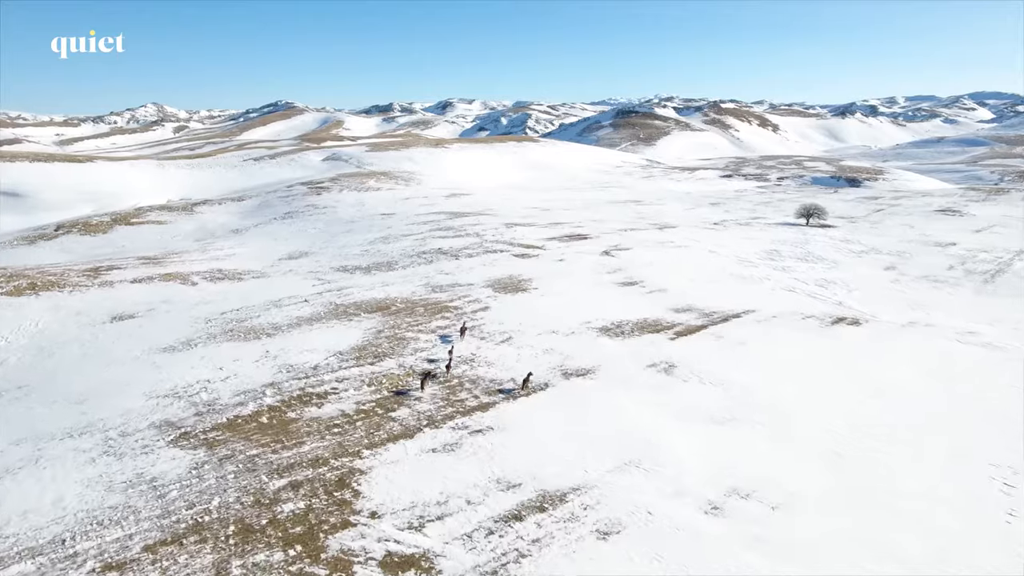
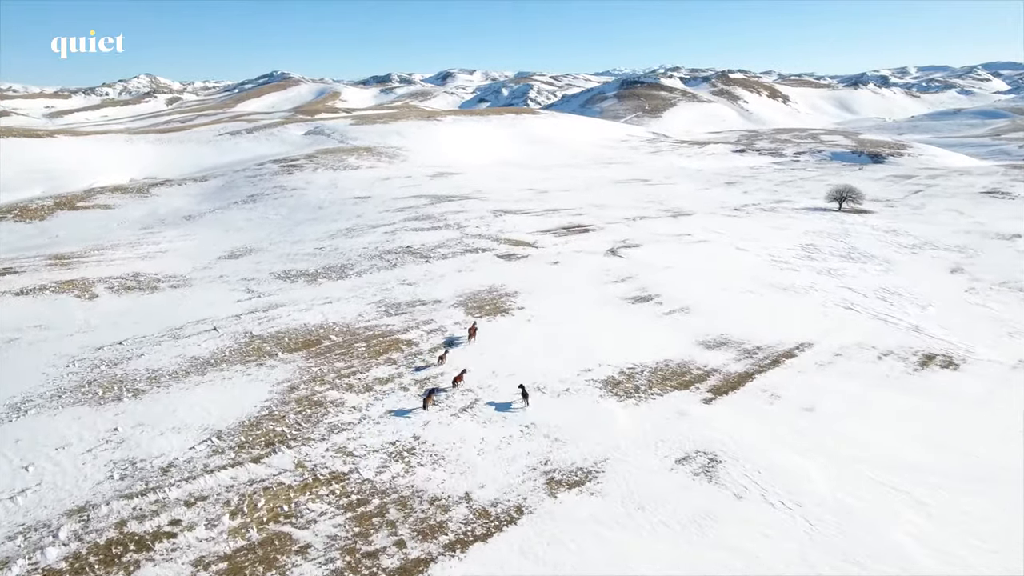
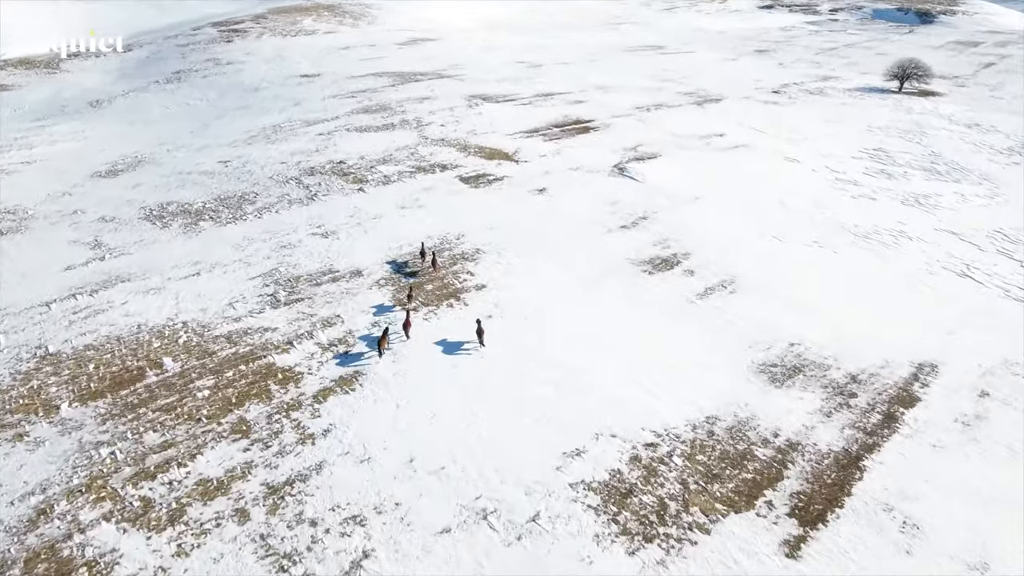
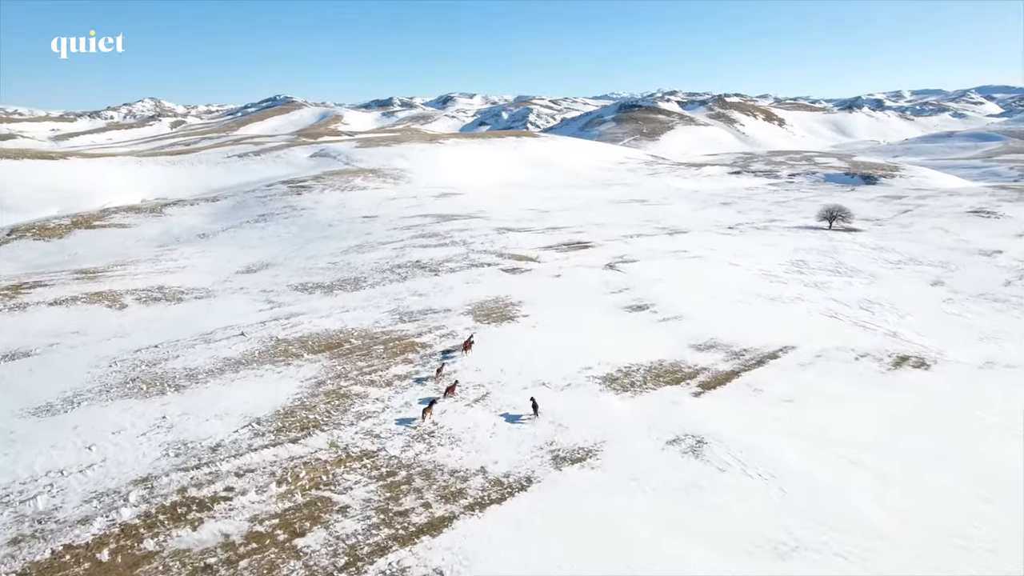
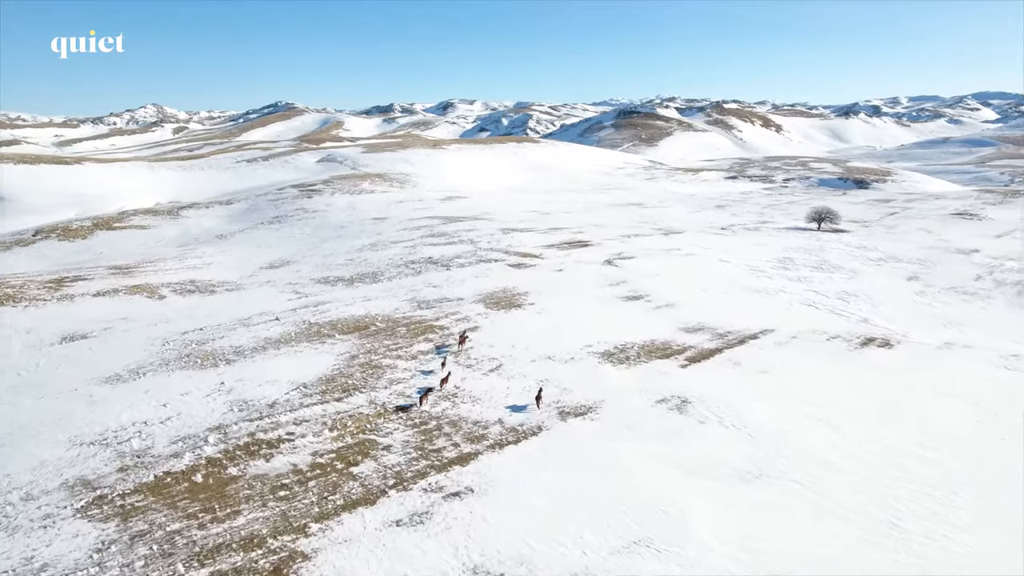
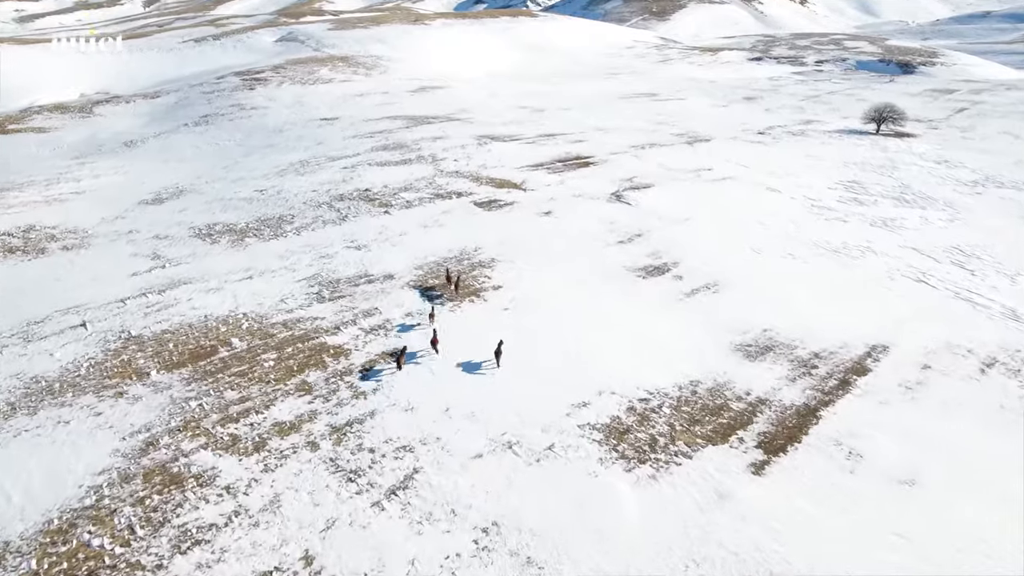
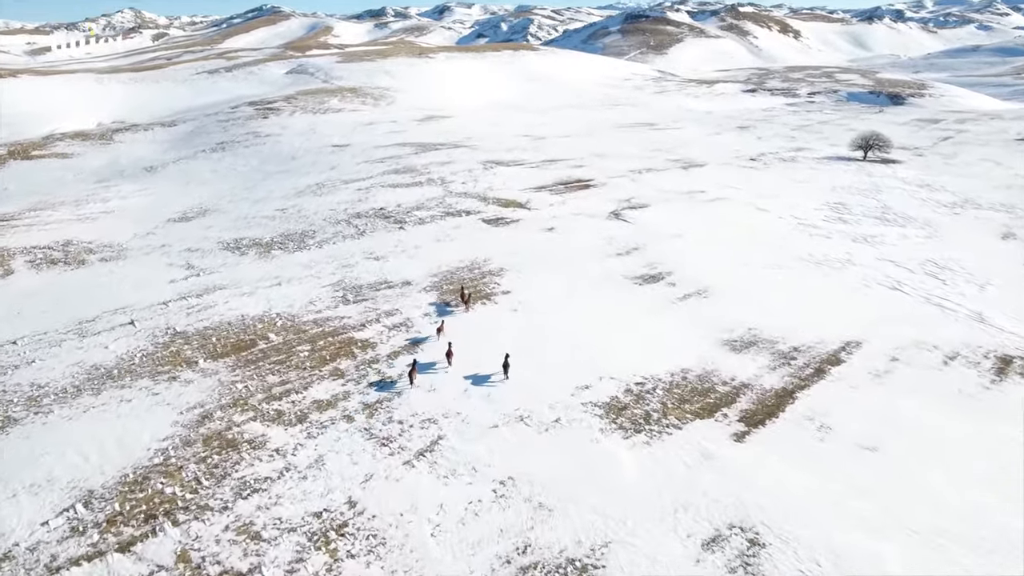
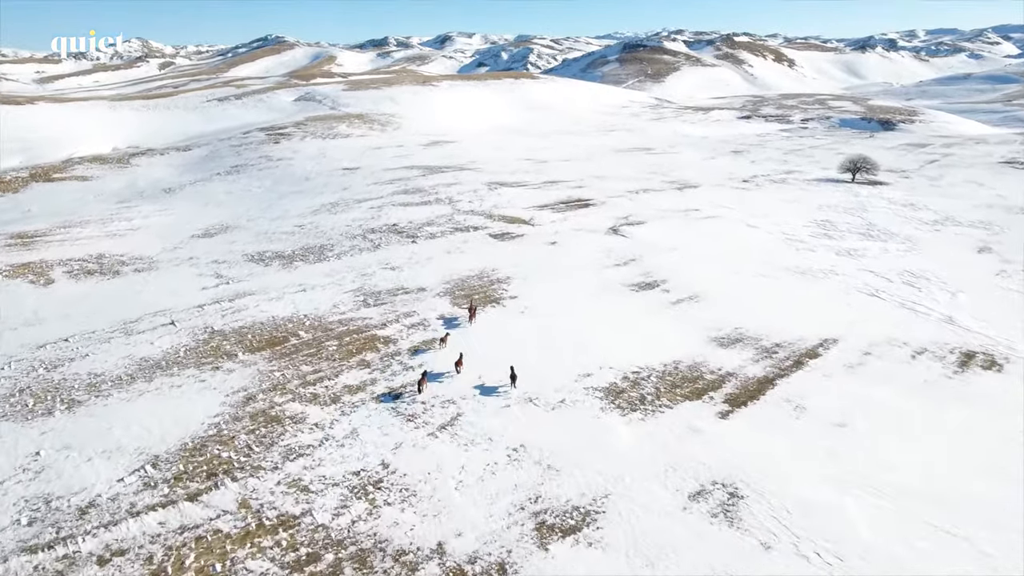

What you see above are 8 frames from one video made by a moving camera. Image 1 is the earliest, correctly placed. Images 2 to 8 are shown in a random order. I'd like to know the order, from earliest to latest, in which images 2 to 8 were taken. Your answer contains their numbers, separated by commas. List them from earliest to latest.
5, 4, 2, 8, 7, 6, 3
